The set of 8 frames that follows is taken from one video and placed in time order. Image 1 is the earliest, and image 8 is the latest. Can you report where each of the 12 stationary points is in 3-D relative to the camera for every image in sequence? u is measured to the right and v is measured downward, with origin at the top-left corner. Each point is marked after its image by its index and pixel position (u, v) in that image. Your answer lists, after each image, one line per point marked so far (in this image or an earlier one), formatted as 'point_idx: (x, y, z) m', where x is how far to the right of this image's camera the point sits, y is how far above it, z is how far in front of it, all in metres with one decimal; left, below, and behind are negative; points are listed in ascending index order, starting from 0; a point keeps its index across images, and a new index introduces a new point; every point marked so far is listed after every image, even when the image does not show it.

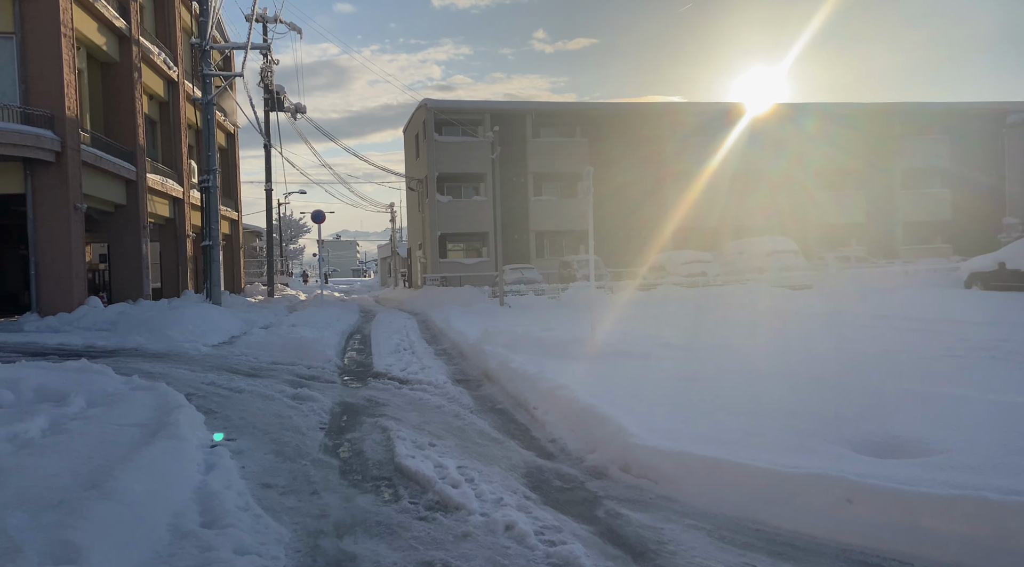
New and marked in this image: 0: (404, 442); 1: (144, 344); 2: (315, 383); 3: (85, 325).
0: (-0.8, -1.3, +6.5) m
1: (-6.4, -1.1, +14.5) m
2: (-2.5, -1.2, +10.3) m
3: (-10.0, -1.0, +19.4) m
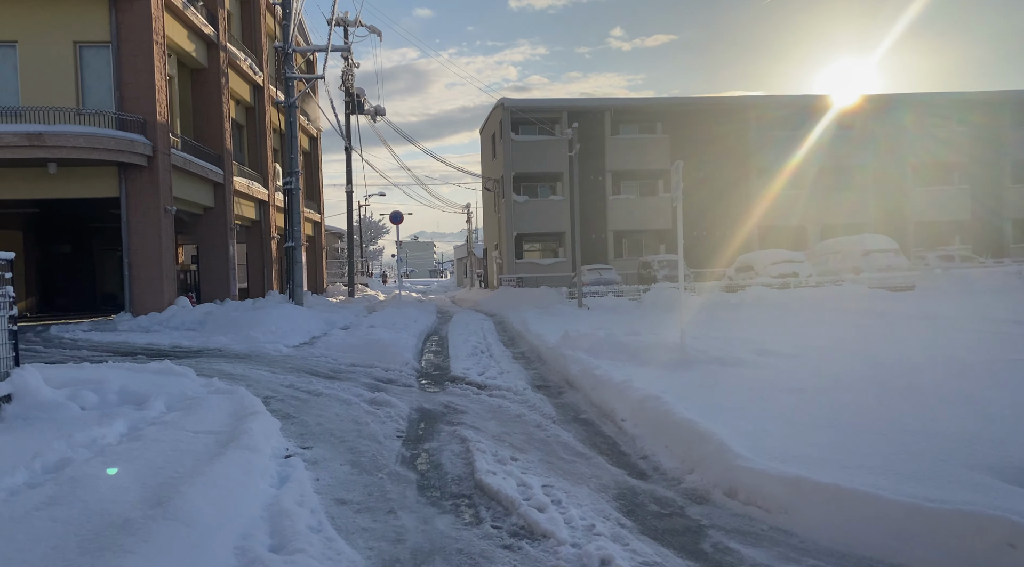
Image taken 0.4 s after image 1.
0: (-0.2, -1.3, +6.1) m
1: (-5.0, -1.1, +14.6) m
2: (-1.5, -1.3, +10.1) m
3: (-8.1, -1.0, +19.8) m
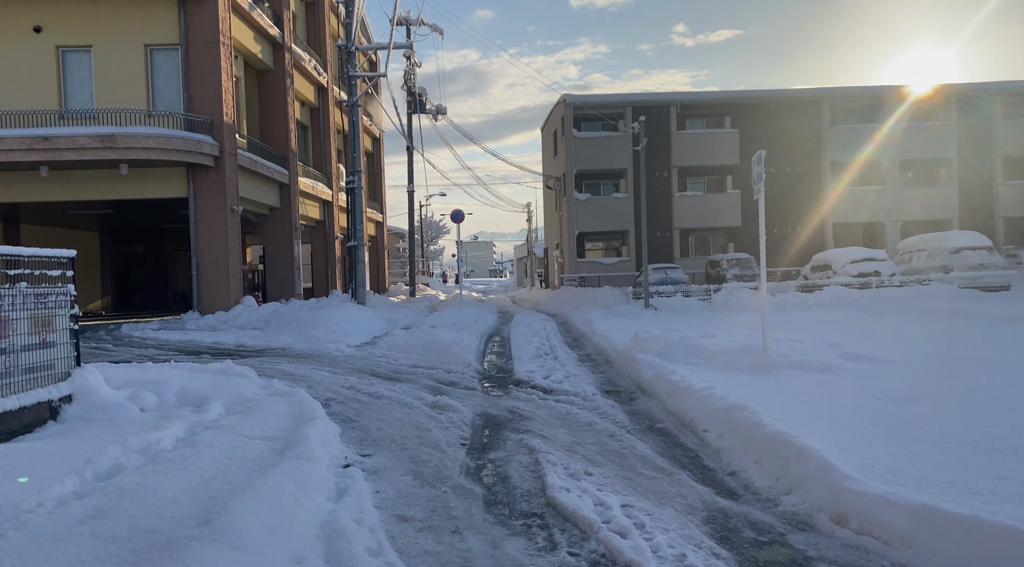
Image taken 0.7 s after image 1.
0: (+0.3, -1.3, +5.7) m
1: (-3.9, -1.1, +14.5) m
2: (-0.7, -1.3, +9.7) m
3: (-6.6, -1.0, +19.9) m
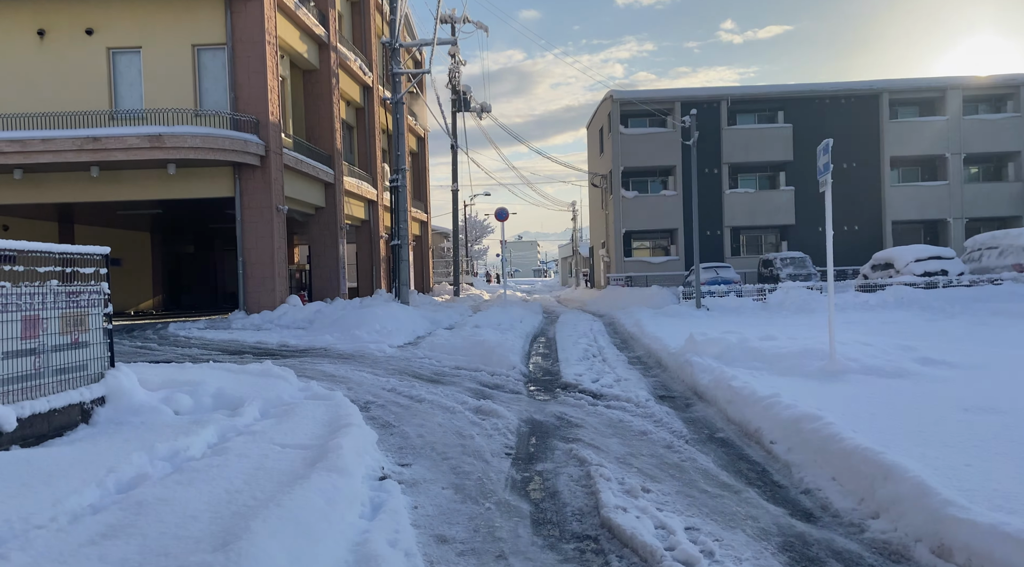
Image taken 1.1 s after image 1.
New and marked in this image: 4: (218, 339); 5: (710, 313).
0: (+0.6, -1.3, +5.2) m
1: (-3.1, -1.1, +14.2) m
2: (-0.1, -1.2, +9.3) m
3: (-5.5, -0.9, +19.8) m
4: (-5.8, -1.1, +16.4) m
5: (+4.7, -0.7, +19.6) m
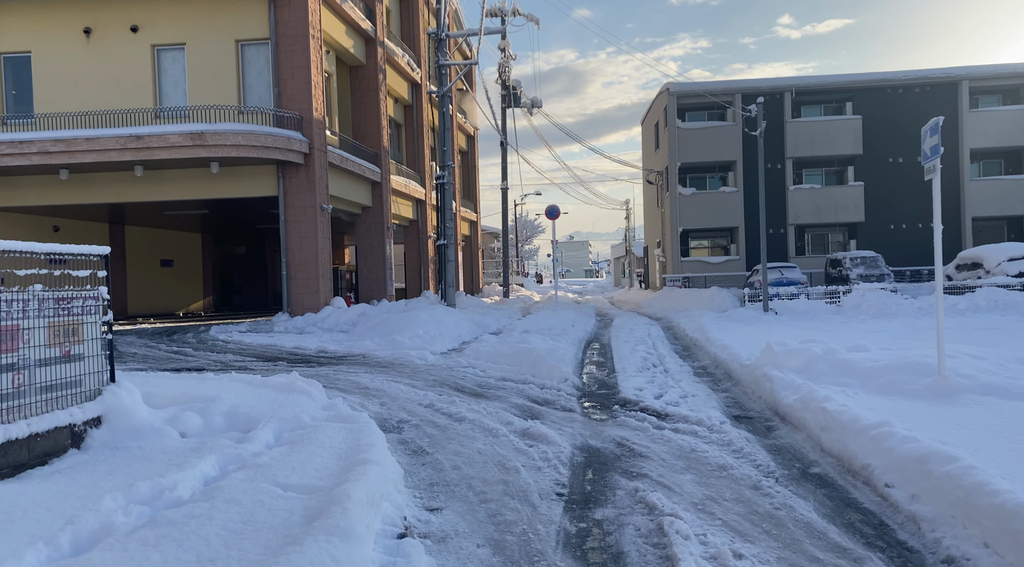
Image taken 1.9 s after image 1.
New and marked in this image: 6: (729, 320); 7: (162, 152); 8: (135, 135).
0: (+0.9, -1.3, +4.1) m
1: (-2.3, -1.1, +13.4) m
2: (+0.4, -1.3, +8.2) m
3: (-4.3, -1.0, +19.0) m
4: (-4.8, -1.1, +15.7) m
5: (+5.8, -0.7, +18.2) m
6: (+4.7, -0.8, +17.8) m
7: (-8.4, +3.1, +19.8) m
8: (-8.9, +3.5, +19.7) m
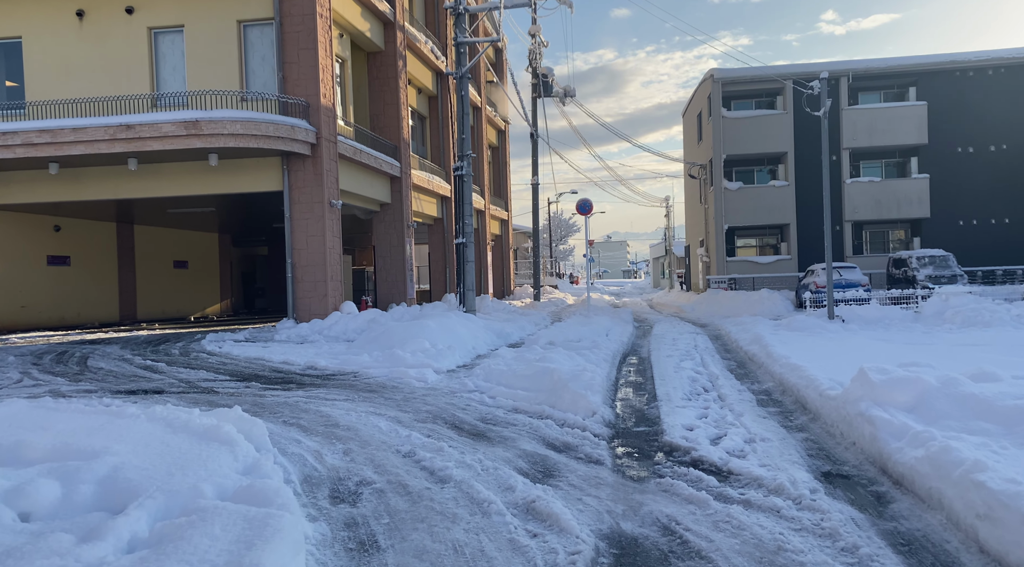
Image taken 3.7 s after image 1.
0: (+0.7, -1.3, +1.9) m
1: (-2.0, -1.2, +11.3) m
2: (+0.4, -1.3, +6.0) m
3: (-3.7, -1.1, +17.1) m
4: (-4.4, -1.2, +13.7) m
5: (+6.3, -0.8, +15.7) m
6: (+5.1, -0.8, +15.4) m
7: (-7.8, +3.1, +18.0) m
8: (-8.4, +3.5, +17.9) m
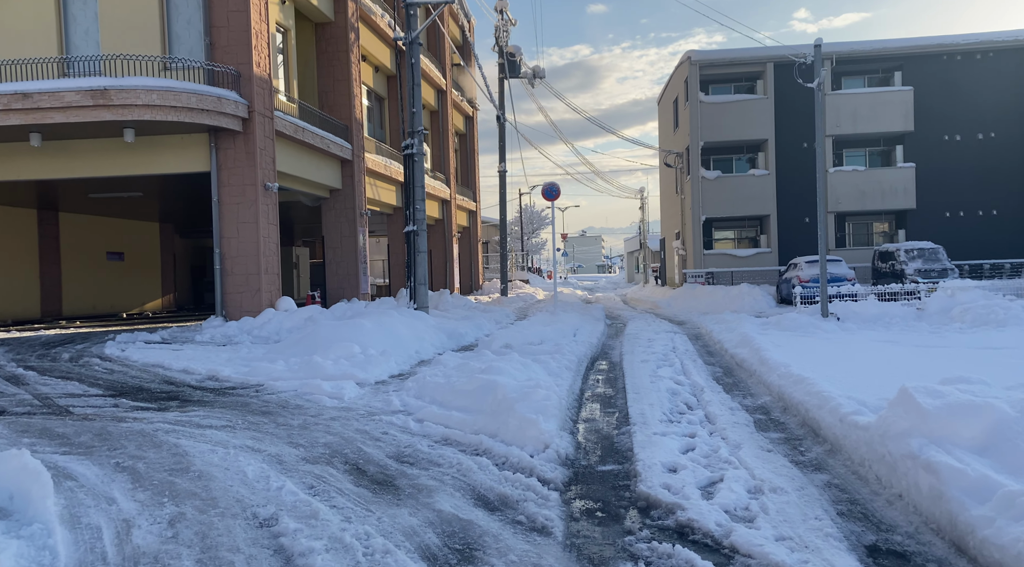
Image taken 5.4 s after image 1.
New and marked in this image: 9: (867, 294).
0: (+0.4, -1.3, -0.1) m
1: (-2.6, -1.1, +9.2) m
2: (0.0, -1.3, +4.1) m
3: (-4.6, -0.9, +15.0) m
4: (-5.1, -1.1, +11.6) m
5: (+5.5, -0.7, +13.9) m
6: (+4.4, -0.7, +13.6) m
7: (-8.6, +3.2, +15.7) m
8: (-9.2, +3.6, +15.7) m
9: (+7.2, -0.2, +16.8) m
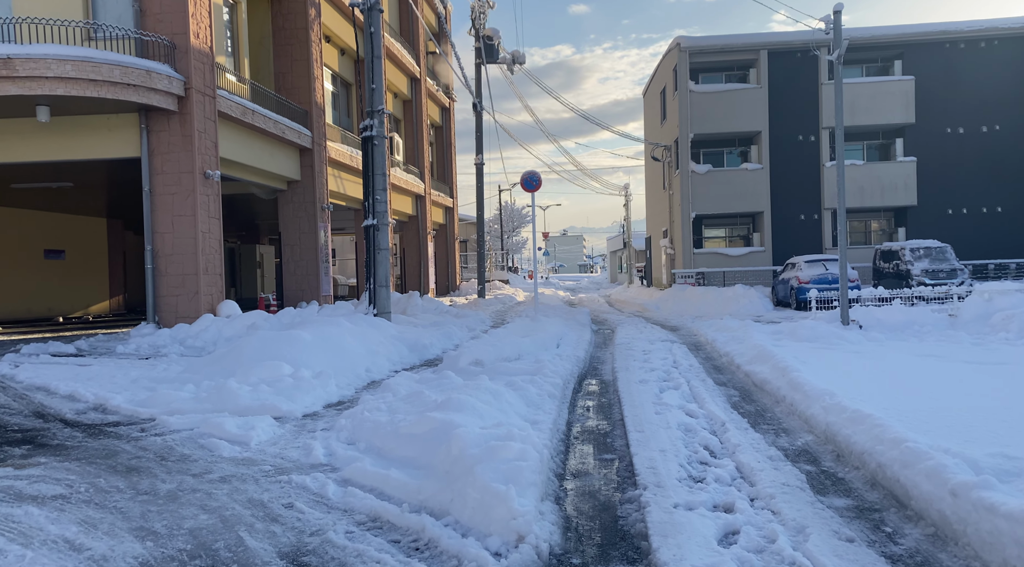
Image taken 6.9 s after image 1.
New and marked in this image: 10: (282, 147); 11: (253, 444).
0: (+0.3, -1.4, -2.1) m
1: (-2.9, -1.1, +7.1) m
2: (-0.2, -1.3, +2.0) m
3: (-5.0, -1.0, +12.8) m
4: (-5.5, -1.1, +9.4) m
5: (+5.1, -0.7, +12.0) m
6: (+4.0, -0.8, +11.7) m
7: (-9.0, +3.2, +13.5) m
8: (-9.6, +3.6, +13.4) m
9: (+6.7, -0.2, +14.9) m
10: (-5.4, +3.2, +19.5) m
11: (-1.9, -1.1, +6.0) m
